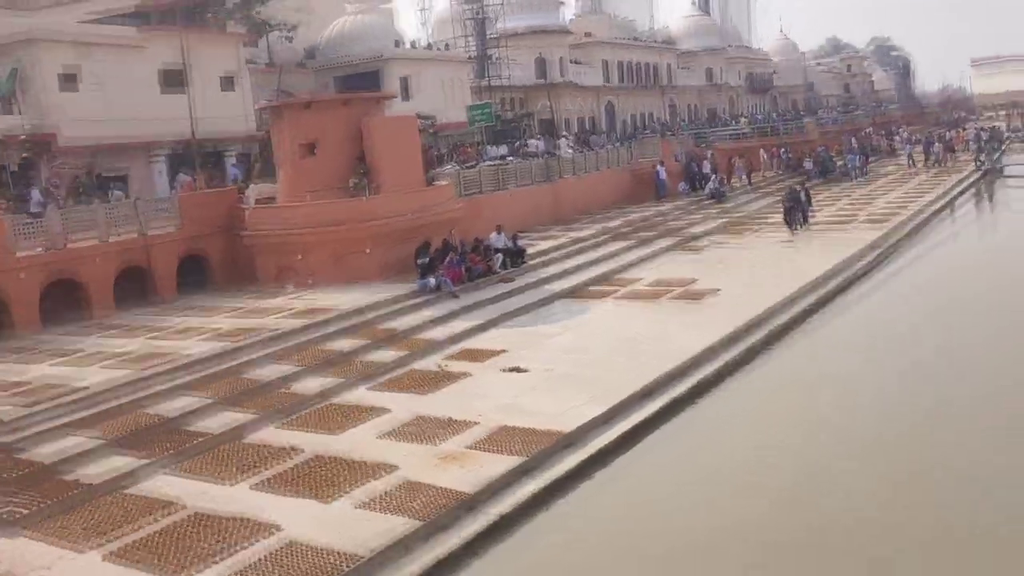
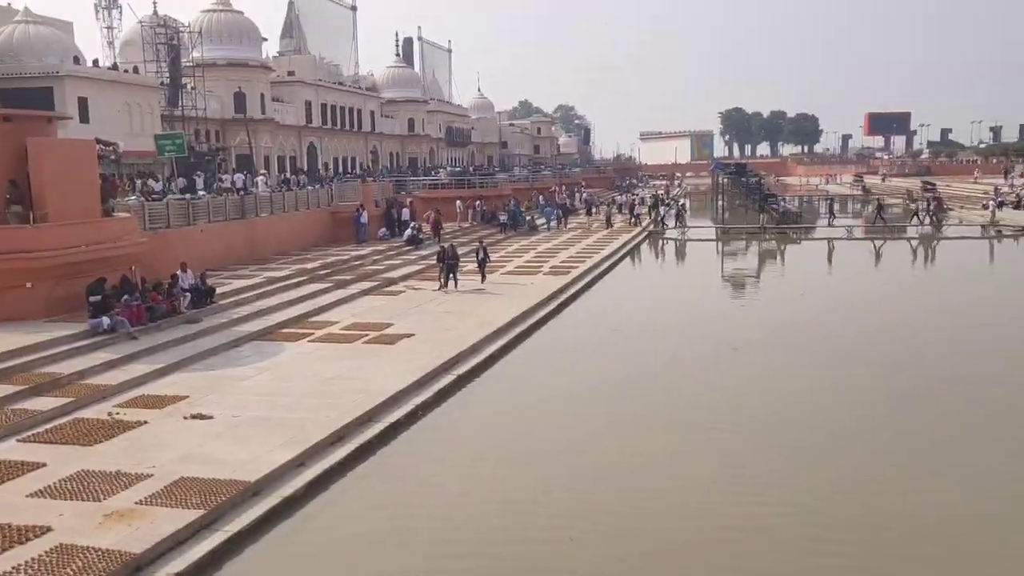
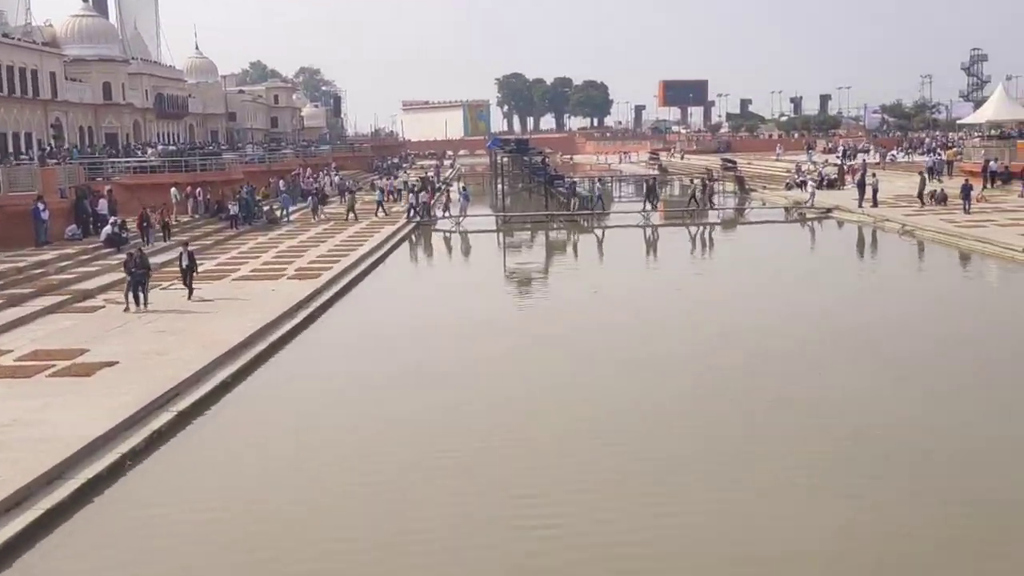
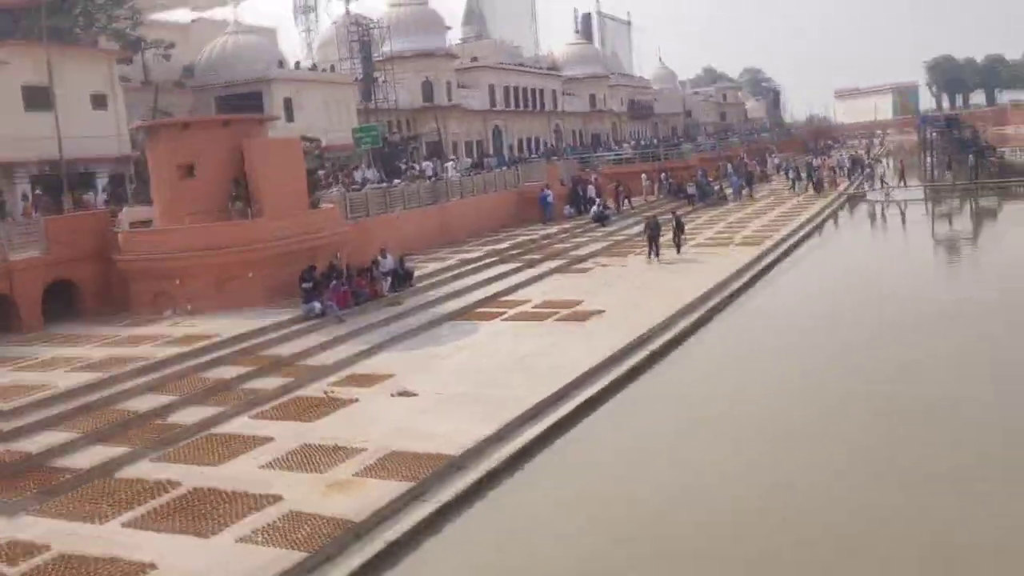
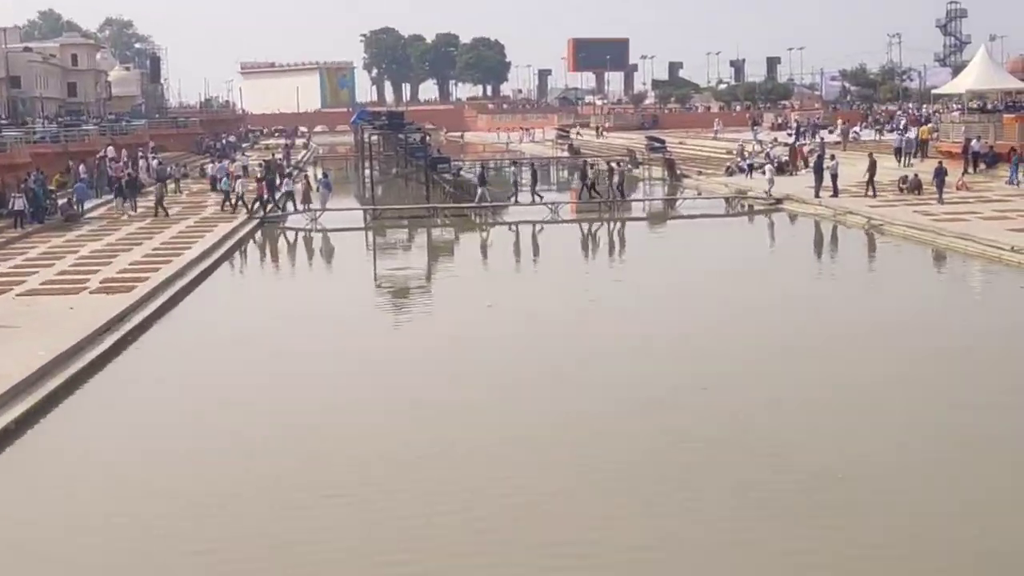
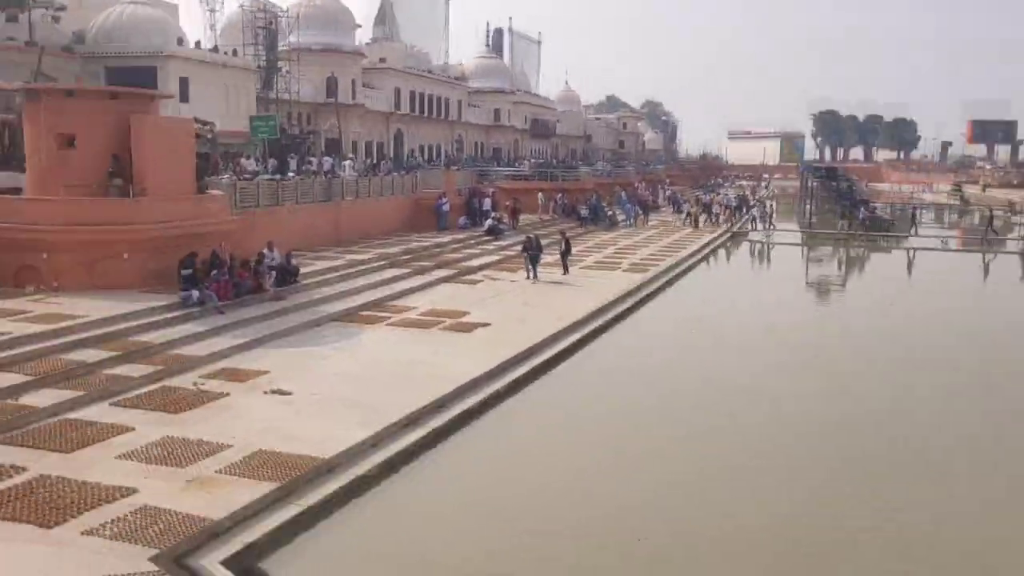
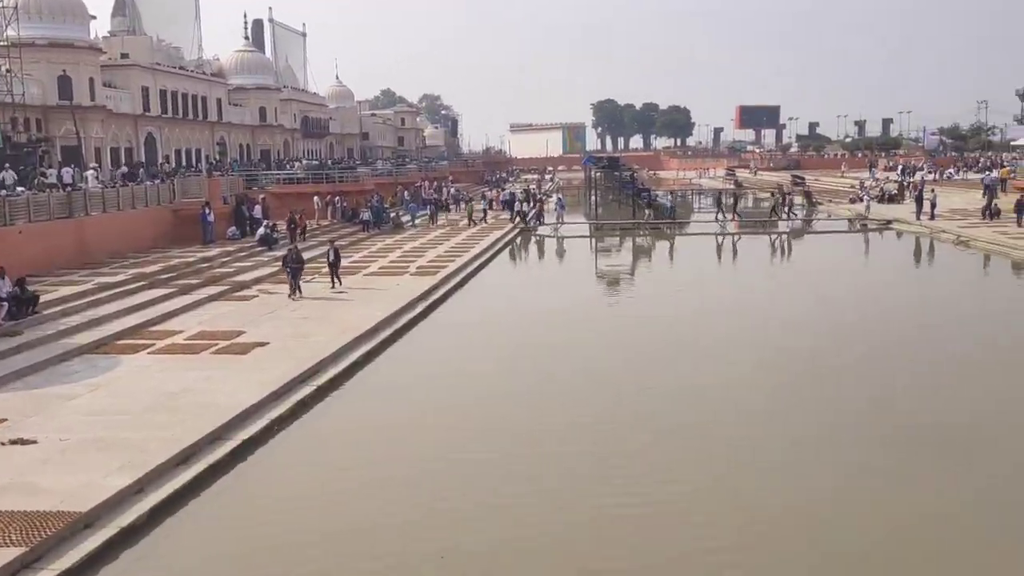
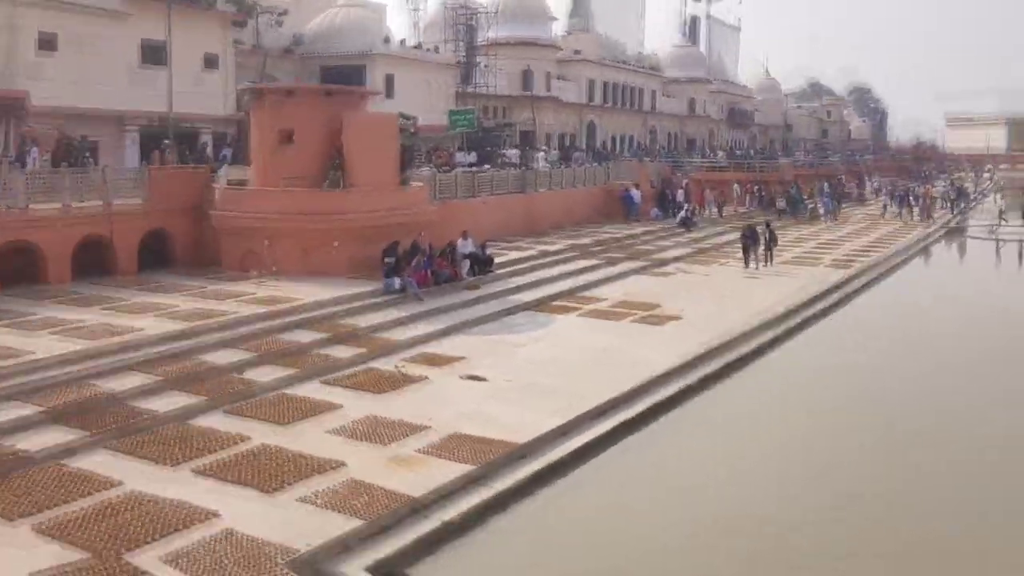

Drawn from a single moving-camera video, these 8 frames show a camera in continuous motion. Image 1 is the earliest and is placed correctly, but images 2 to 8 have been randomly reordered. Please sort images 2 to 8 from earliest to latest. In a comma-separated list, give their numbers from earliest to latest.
8, 4, 6, 2, 7, 3, 5
